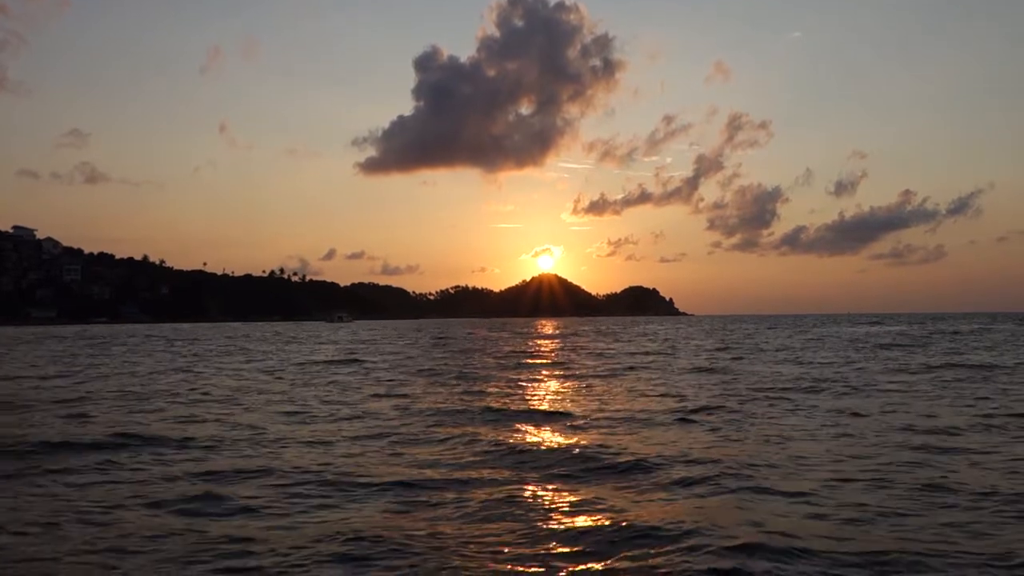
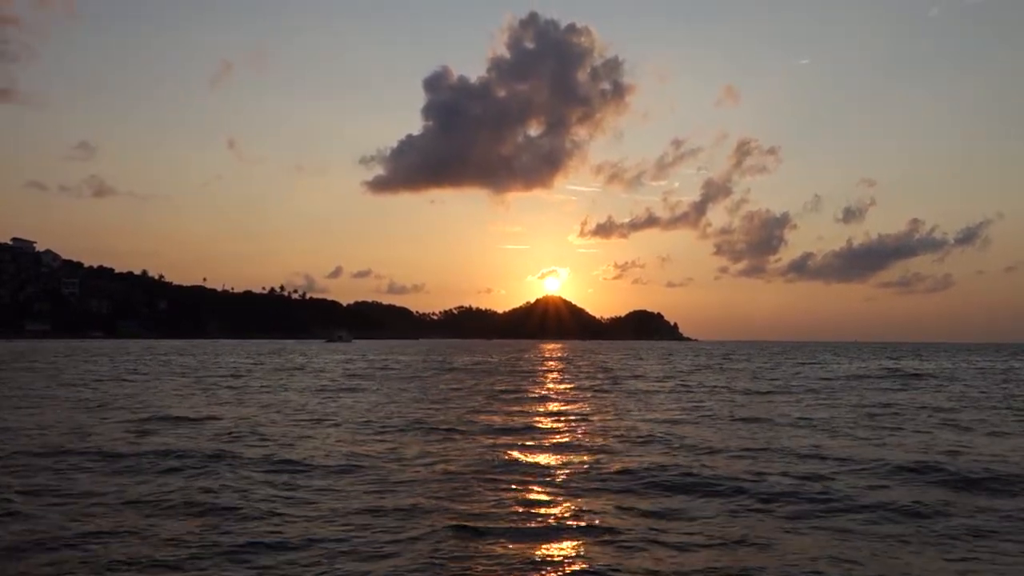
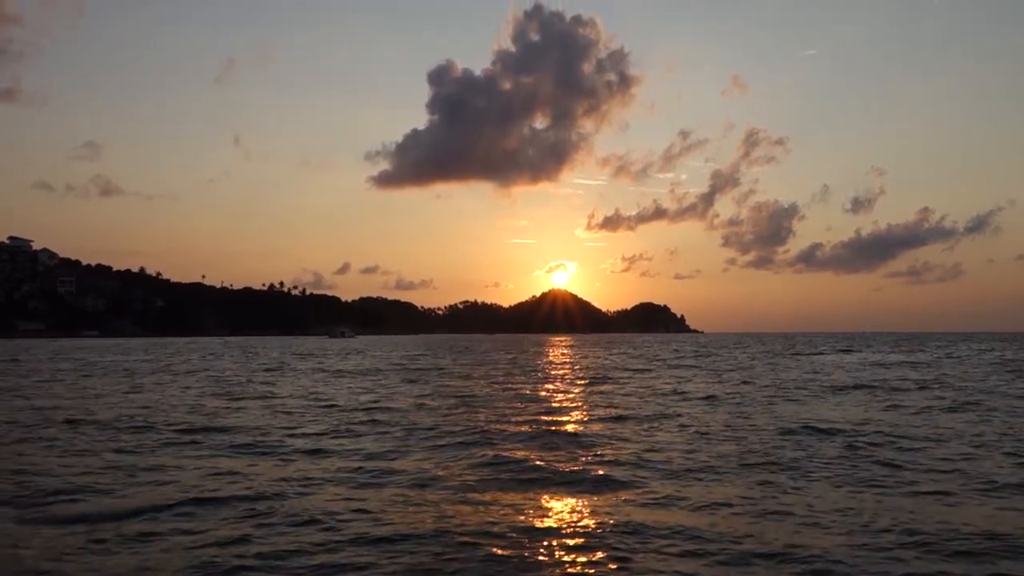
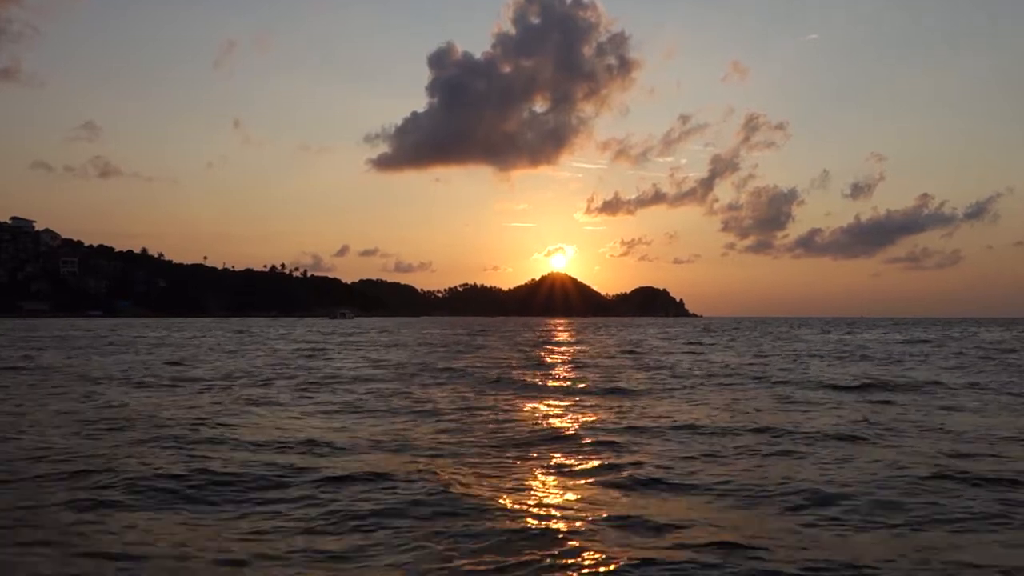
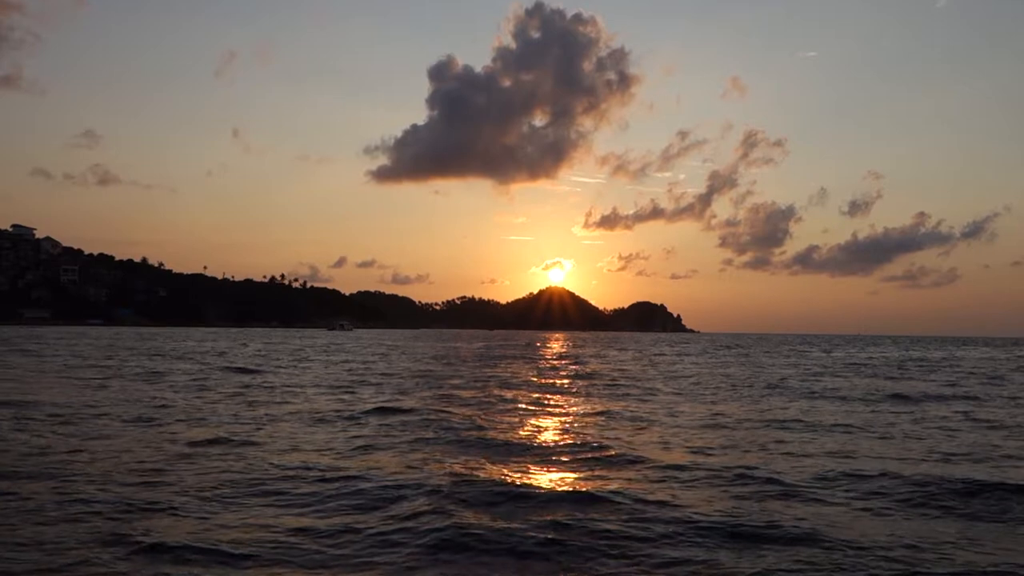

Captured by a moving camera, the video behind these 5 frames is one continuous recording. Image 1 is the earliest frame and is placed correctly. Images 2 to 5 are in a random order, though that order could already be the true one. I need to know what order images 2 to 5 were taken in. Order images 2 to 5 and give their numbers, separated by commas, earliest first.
2, 5, 4, 3
